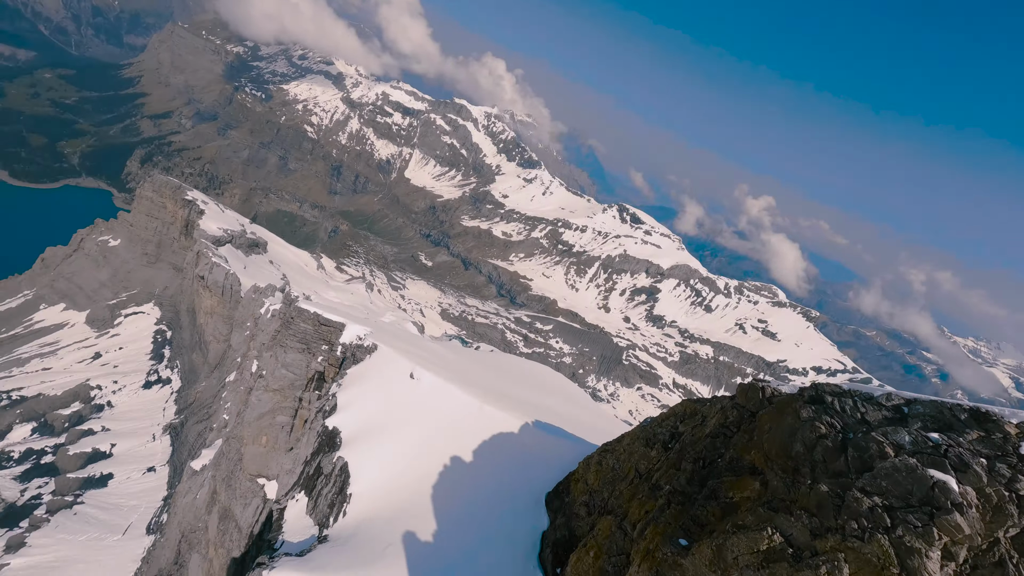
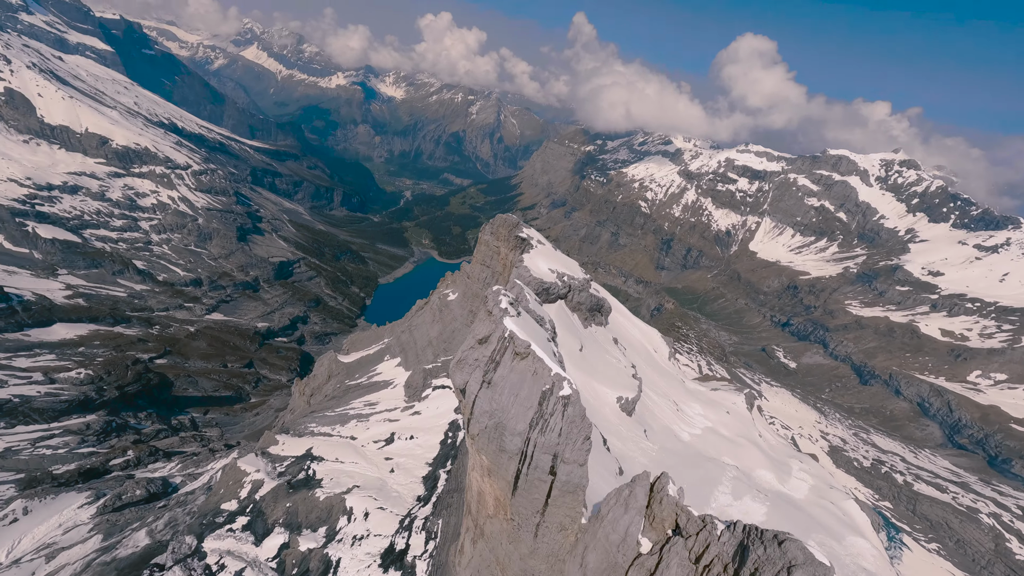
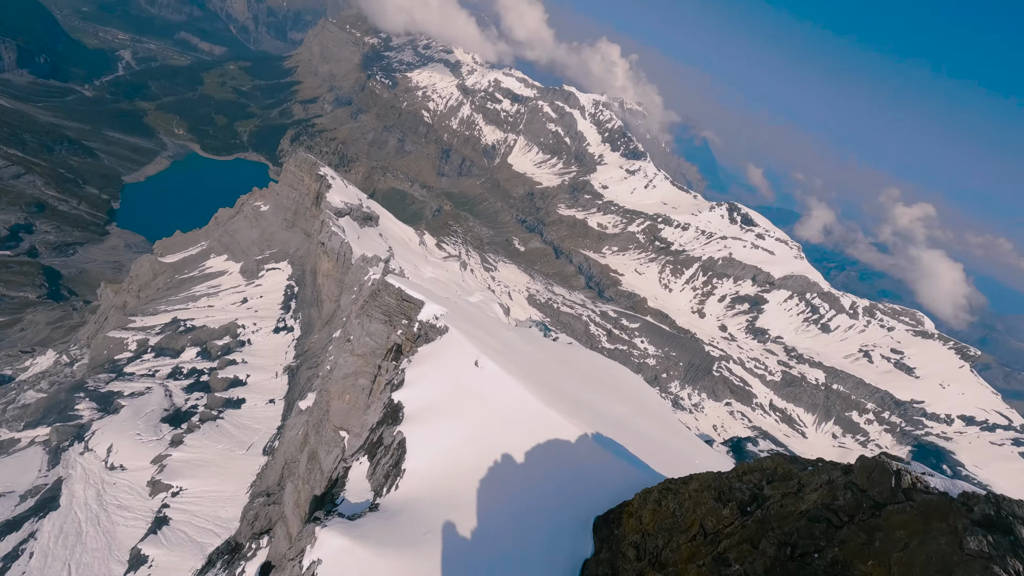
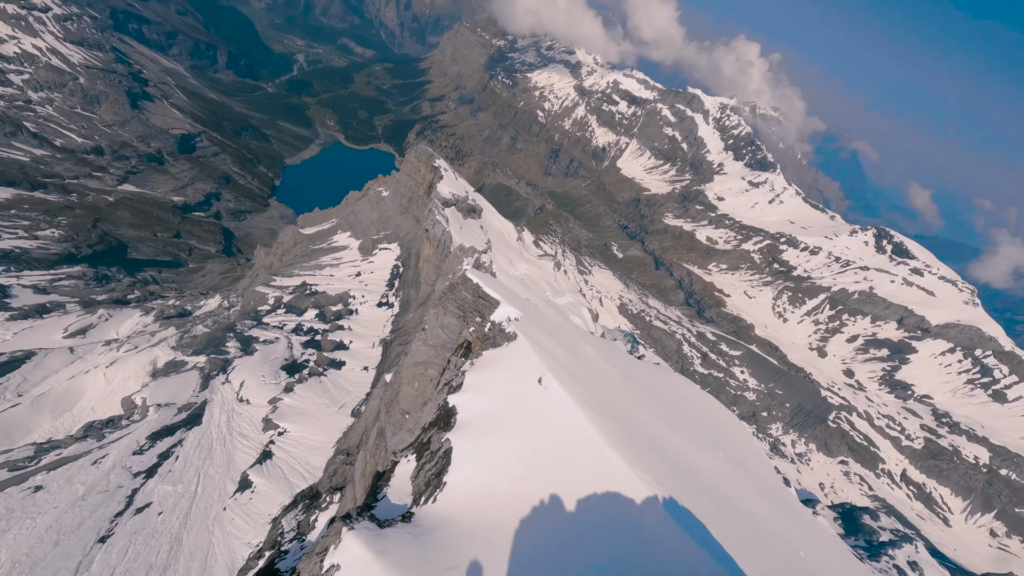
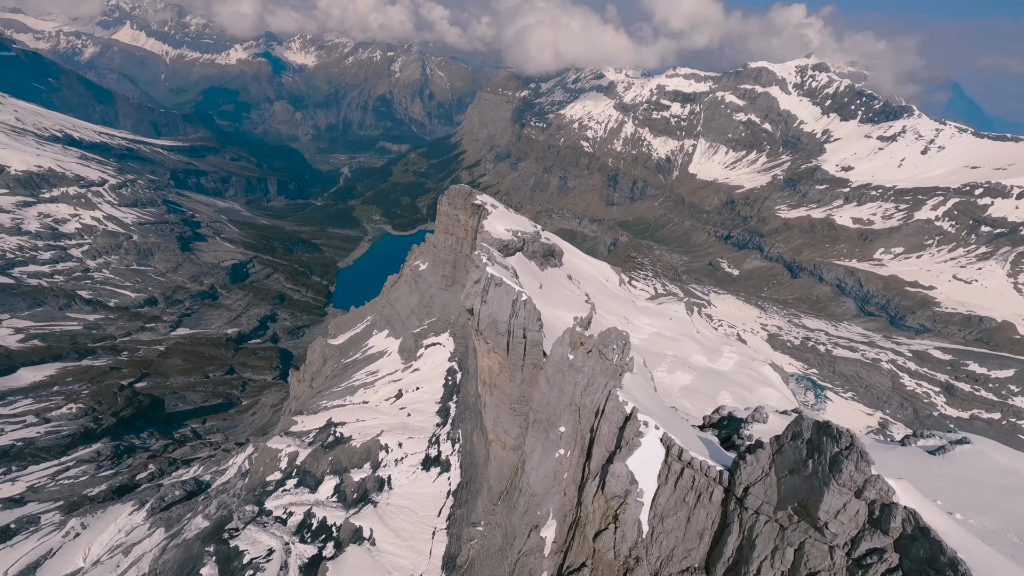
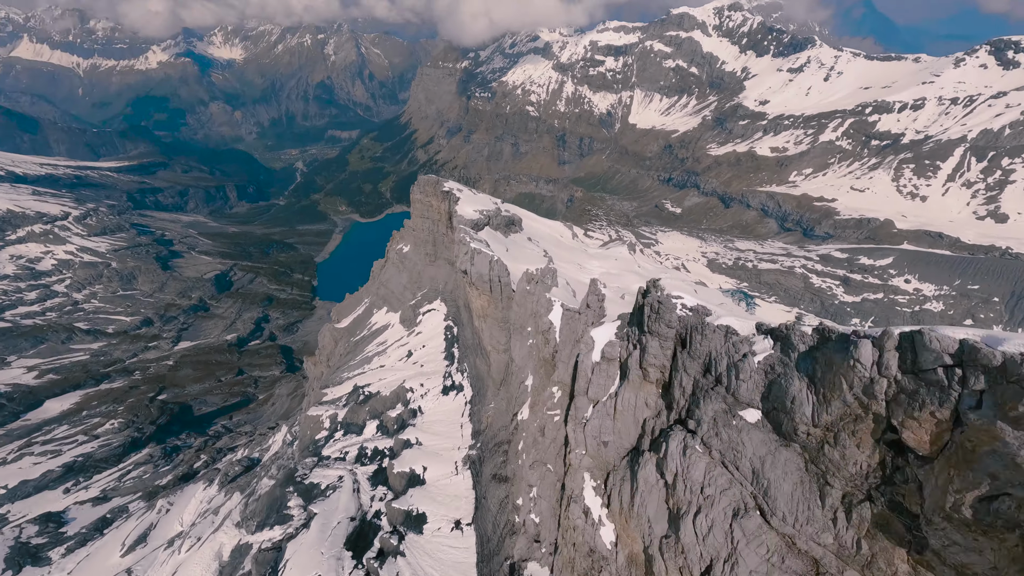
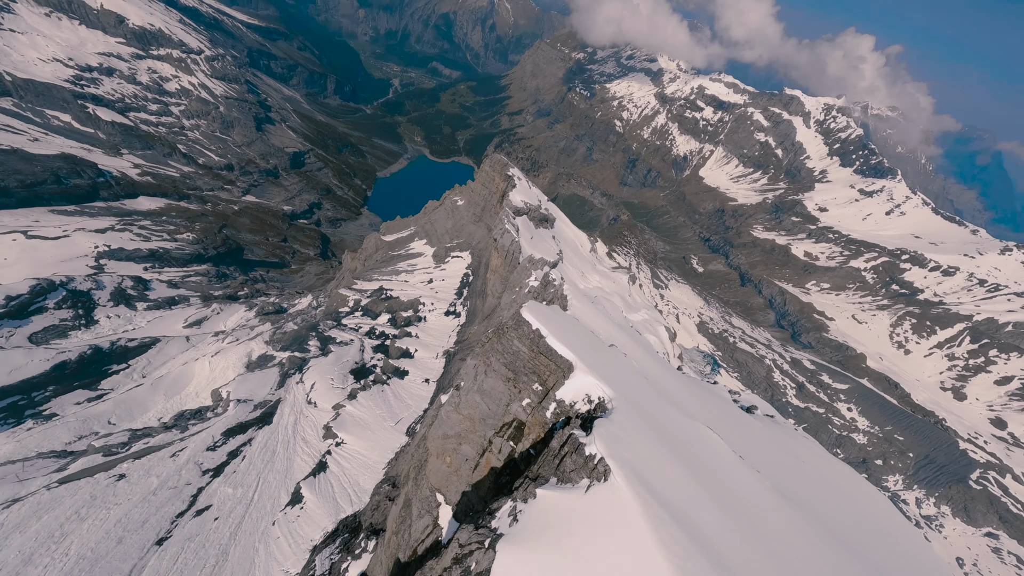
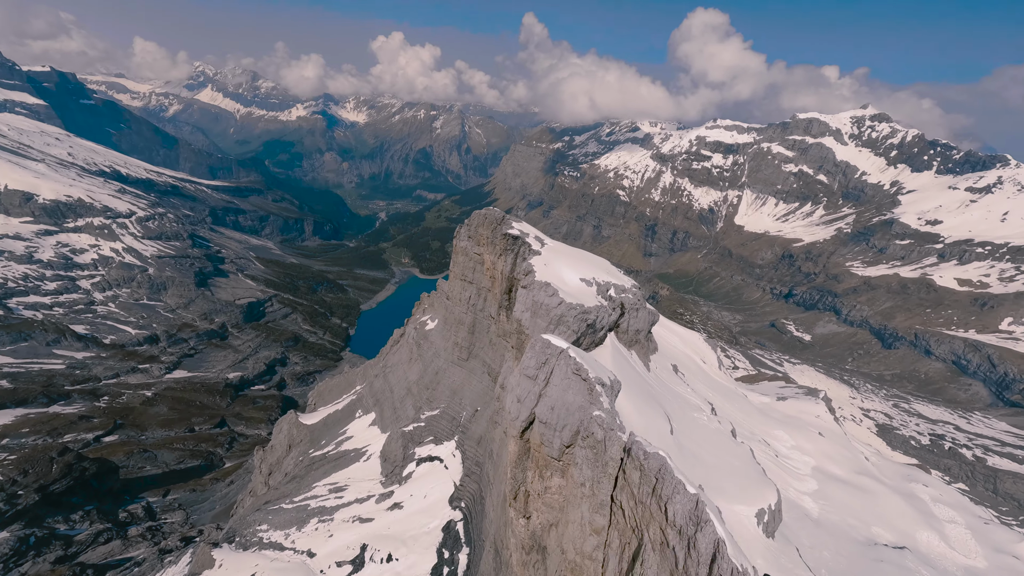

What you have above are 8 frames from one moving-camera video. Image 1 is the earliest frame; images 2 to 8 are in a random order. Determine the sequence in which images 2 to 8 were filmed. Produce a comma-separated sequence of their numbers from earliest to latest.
3, 4, 7, 6, 5, 2, 8
